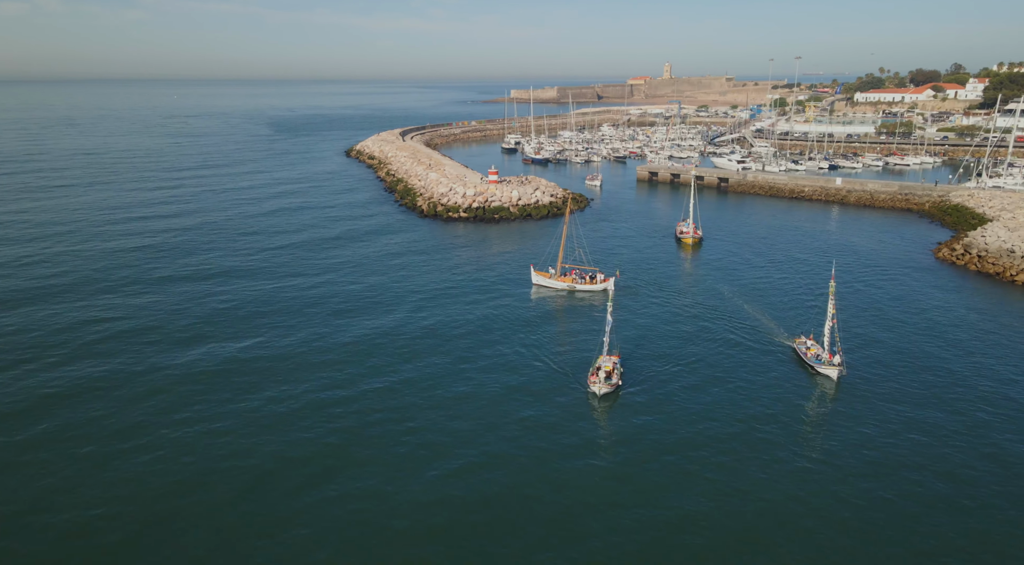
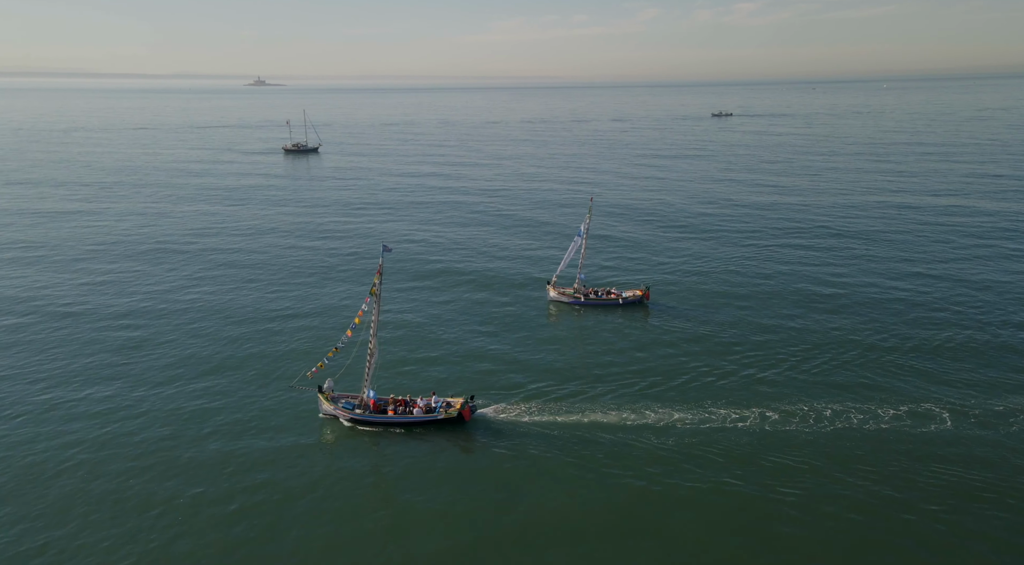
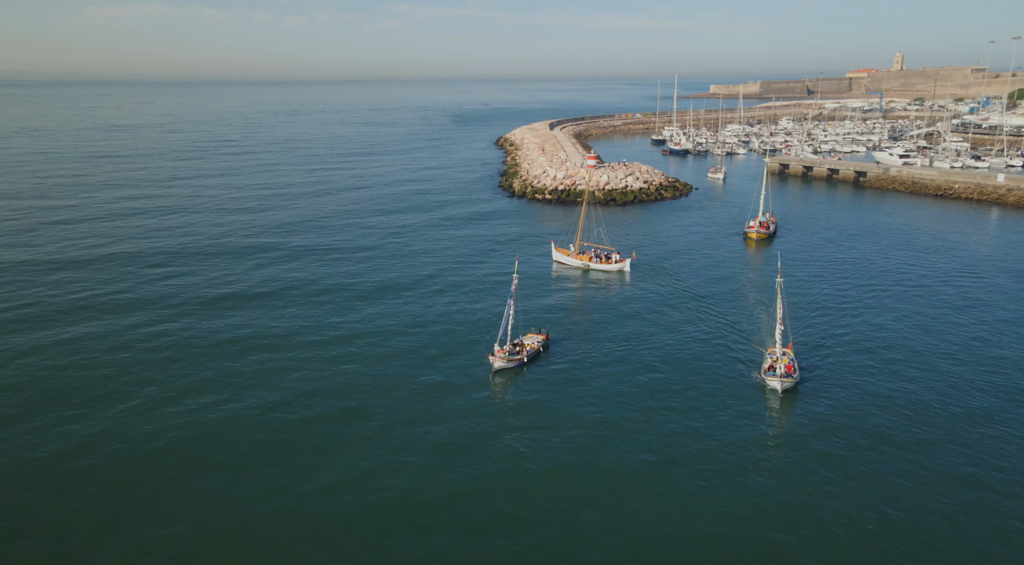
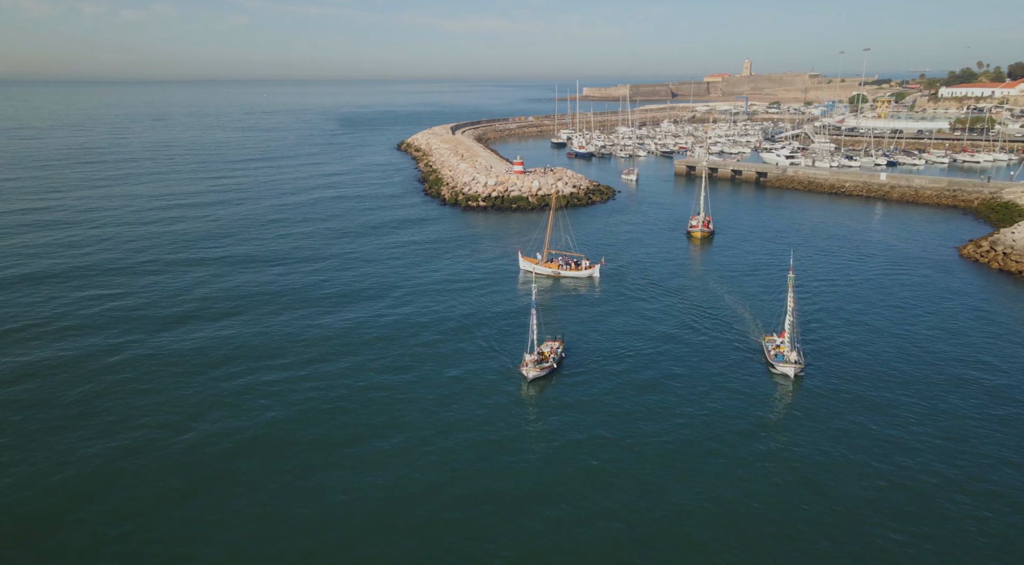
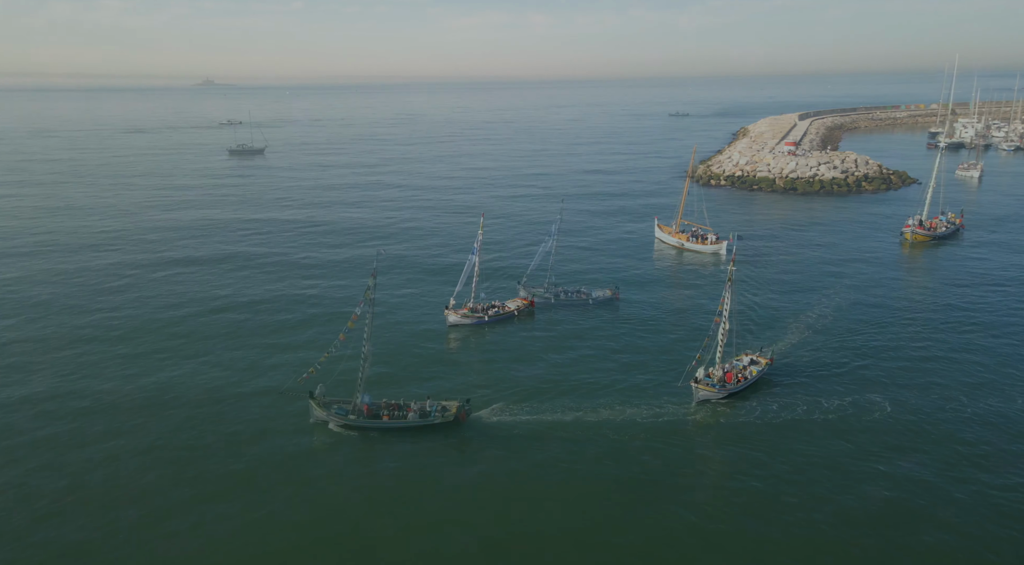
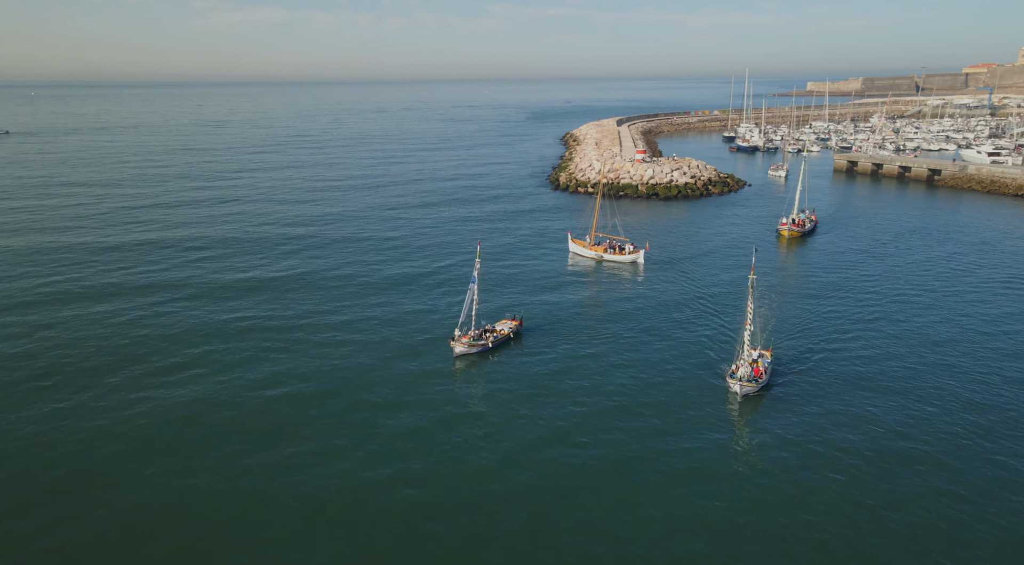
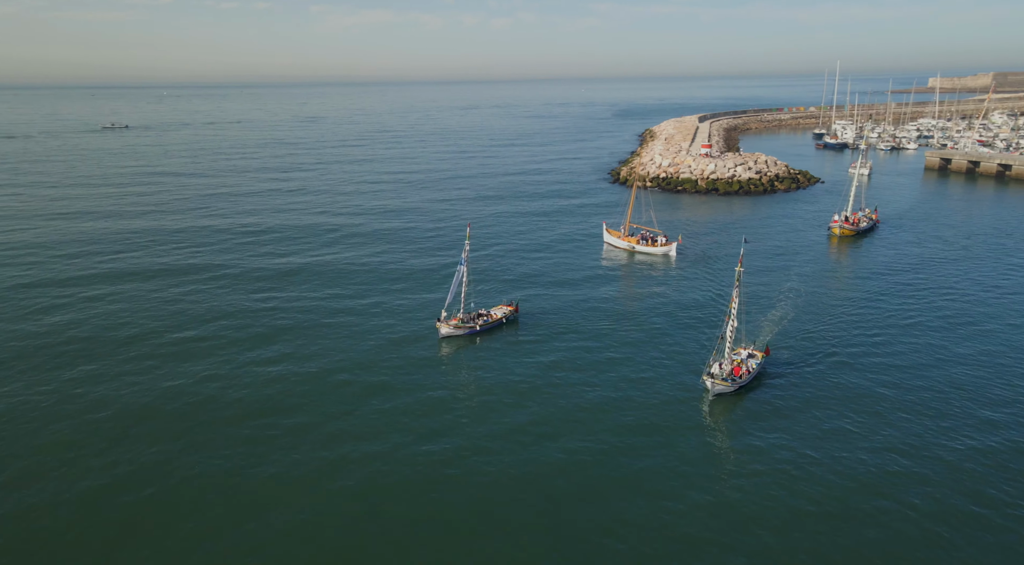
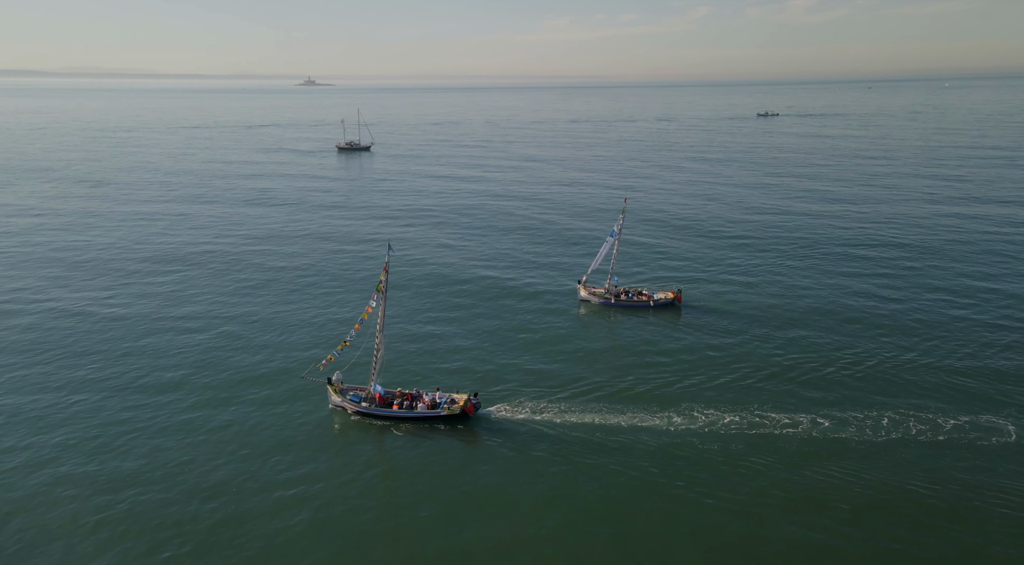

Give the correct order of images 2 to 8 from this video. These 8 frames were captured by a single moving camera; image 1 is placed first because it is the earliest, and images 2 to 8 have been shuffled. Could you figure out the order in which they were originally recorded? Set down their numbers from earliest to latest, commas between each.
4, 3, 6, 7, 5, 2, 8
